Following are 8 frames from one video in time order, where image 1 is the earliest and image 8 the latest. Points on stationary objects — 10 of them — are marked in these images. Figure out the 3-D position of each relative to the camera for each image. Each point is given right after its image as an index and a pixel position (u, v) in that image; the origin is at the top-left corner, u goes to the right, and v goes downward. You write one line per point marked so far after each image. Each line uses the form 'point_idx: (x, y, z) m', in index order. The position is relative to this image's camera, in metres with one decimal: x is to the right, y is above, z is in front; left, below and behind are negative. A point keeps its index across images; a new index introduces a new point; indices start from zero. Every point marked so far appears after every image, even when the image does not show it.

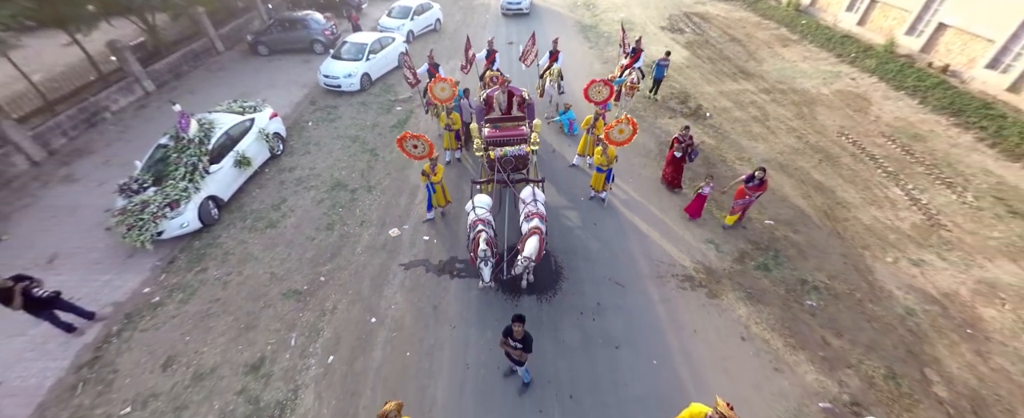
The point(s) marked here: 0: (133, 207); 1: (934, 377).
0: (-7.0, +0.1, +6.4) m
1: (+6.1, -2.4, +5.0) m
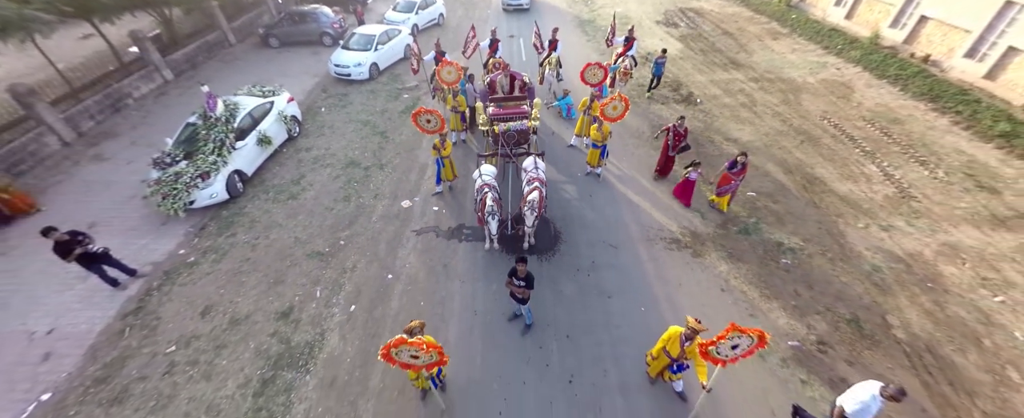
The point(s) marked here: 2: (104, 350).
0: (-7.0, +0.6, +6.9) m
1: (+6.2, -1.8, +5.6) m
2: (-6.2, -2.1, +5.2) m
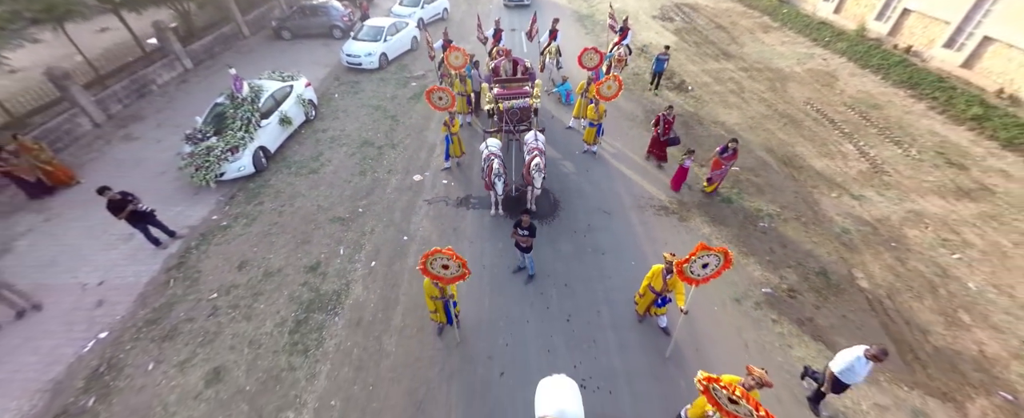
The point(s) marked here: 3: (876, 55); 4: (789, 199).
0: (-6.9, +1.3, +7.6) m
1: (+6.3, -1.2, +6.2) m
2: (-6.1, -1.5, +5.8) m
3: (+14.4, +6.1, +13.5) m
4: (+6.1, +0.2, +7.6) m
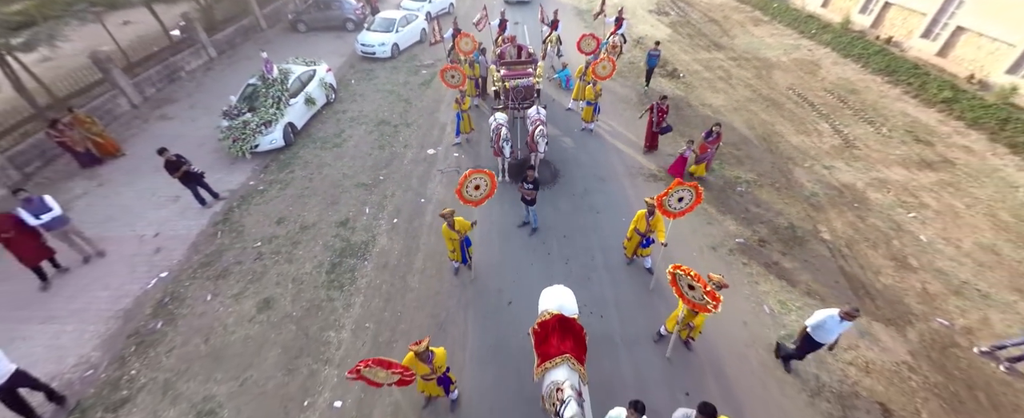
0: (-6.8, +2.0, +8.5) m
1: (+6.4, -0.4, +7.1) m
2: (-6.0, -0.7, +6.7) m
3: (+14.5, +6.8, +14.3) m
4: (+6.3, +1.0, +8.5) m
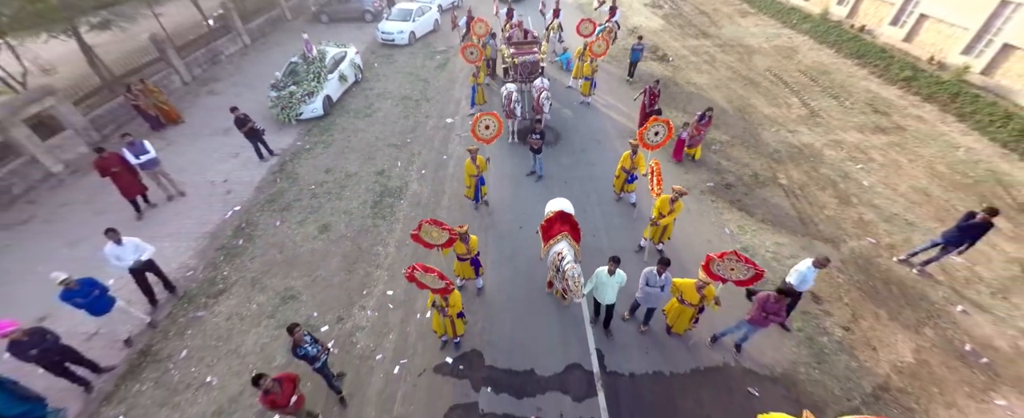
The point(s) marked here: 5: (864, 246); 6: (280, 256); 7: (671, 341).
0: (-6.6, +3.2, +9.9) m
1: (+6.6, +0.8, +8.4) m
2: (-5.8, +0.5, +8.1) m
3: (+14.7, +8.0, +15.7) m
4: (+6.5, +2.2, +9.8) m
5: (+7.1, -0.8, +6.9) m
6: (-4.5, -0.9, +6.7) m
7: (+2.5, -2.1, +5.5) m
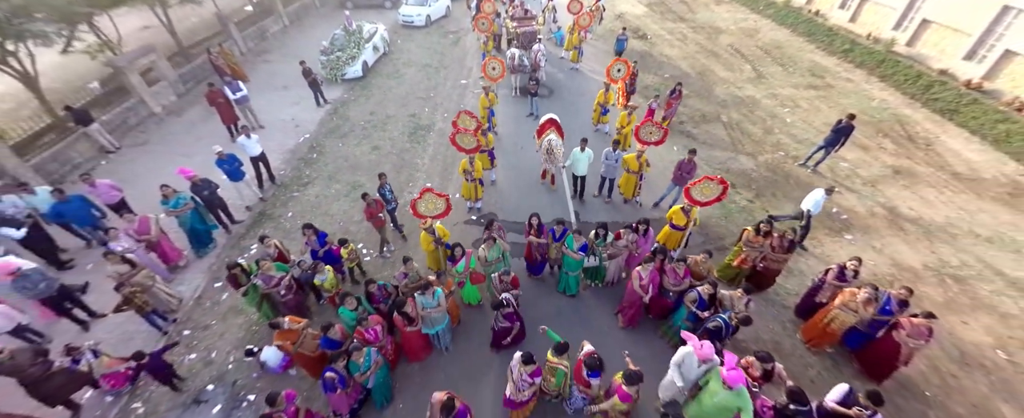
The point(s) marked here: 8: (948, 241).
0: (-6.5, +5.3, +12.3) m
1: (+6.7, +3.0, +10.8) m
2: (-5.7, +2.6, +10.5) m
3: (+14.8, +10.2, +18.1) m
4: (+6.6, +4.3, +12.2) m
5: (+7.2, +1.4, +9.3) m
6: (-4.4, +1.2, +9.1) m
7: (+2.6, +0.1, +7.8) m
8: (+9.4, -0.7, +7.4) m
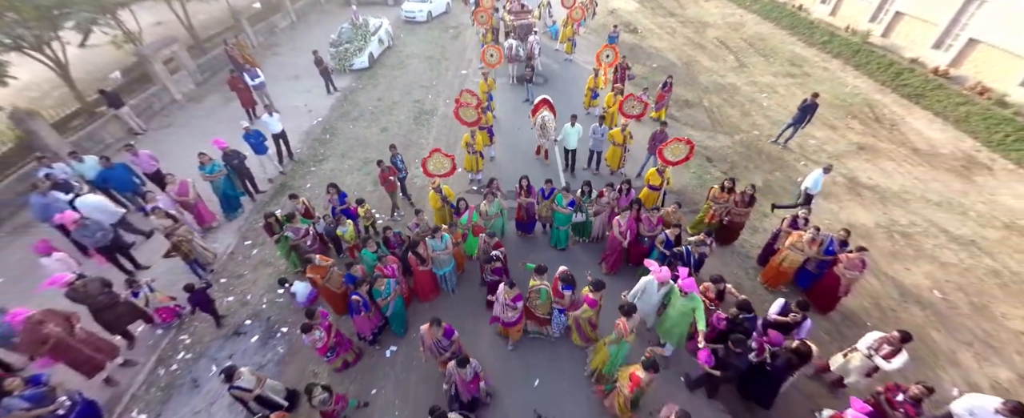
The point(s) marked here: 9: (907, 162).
0: (-6.6, +6.0, +13.1) m
1: (+6.6, +3.7, +11.6) m
2: (-5.8, +3.3, +11.3) m
3: (+14.6, +11.0, +19.0) m
4: (+6.5, +5.1, +13.0) m
5: (+7.1, +2.2, +10.2) m
6: (-4.5, +1.9, +9.9) m
7: (+2.5, +0.8, +8.7) m
8: (+9.3, +0.1, +8.2) m
9: (+11.0, +1.3, +9.5) m
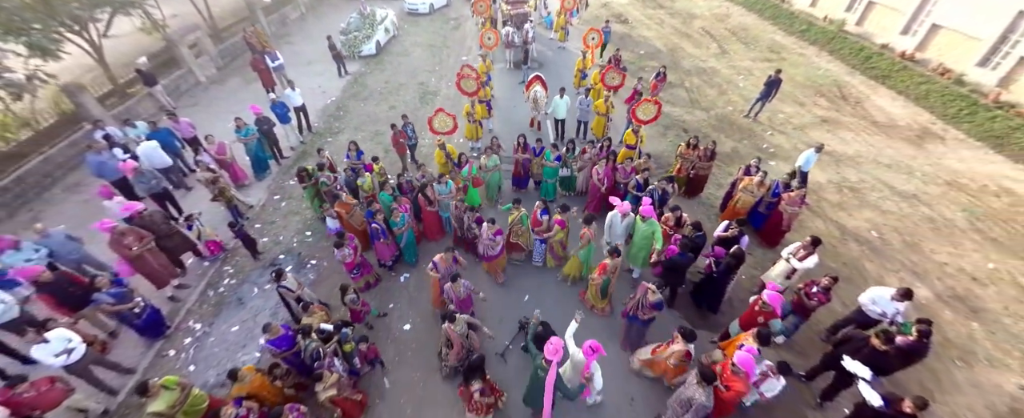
0: (-6.7, +7.0, +14.1) m
1: (+6.5, +4.8, +12.6) m
2: (-5.9, +4.3, +12.3) m
3: (+14.5, +12.0, +20.0) m
4: (+6.3, +6.1, +14.1) m
5: (+7.0, +3.2, +11.2) m
6: (-4.6, +2.9, +10.9) m
7: (+2.4, +1.8, +9.7) m
8: (+9.2, +1.2, +9.2) m
9: (+10.9, +2.4, +10.5) m
